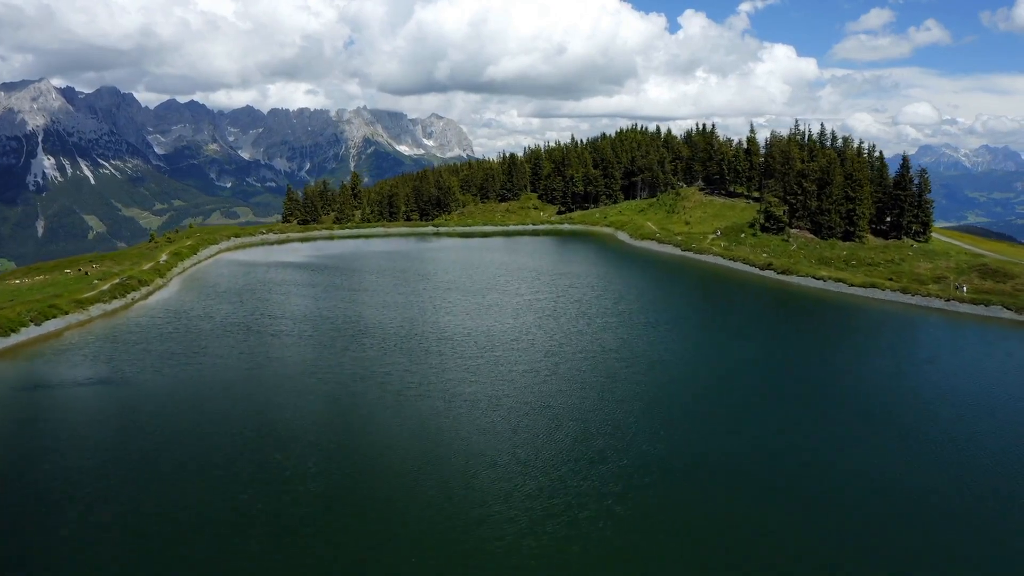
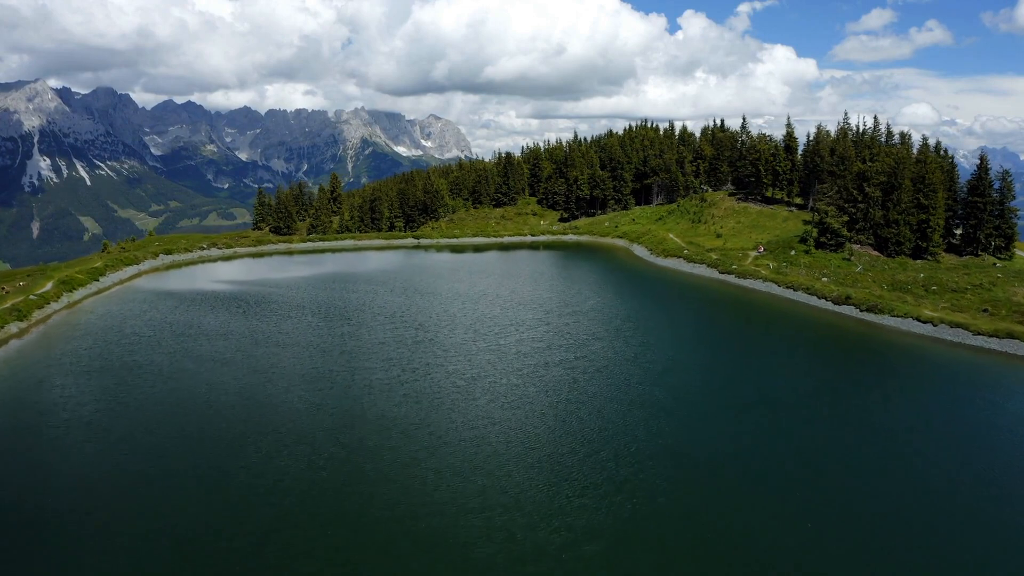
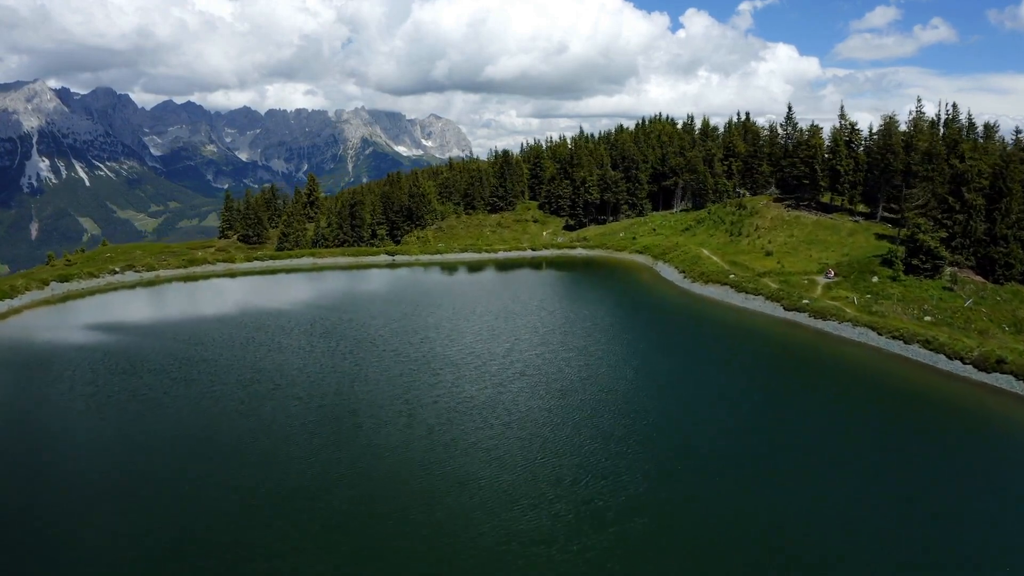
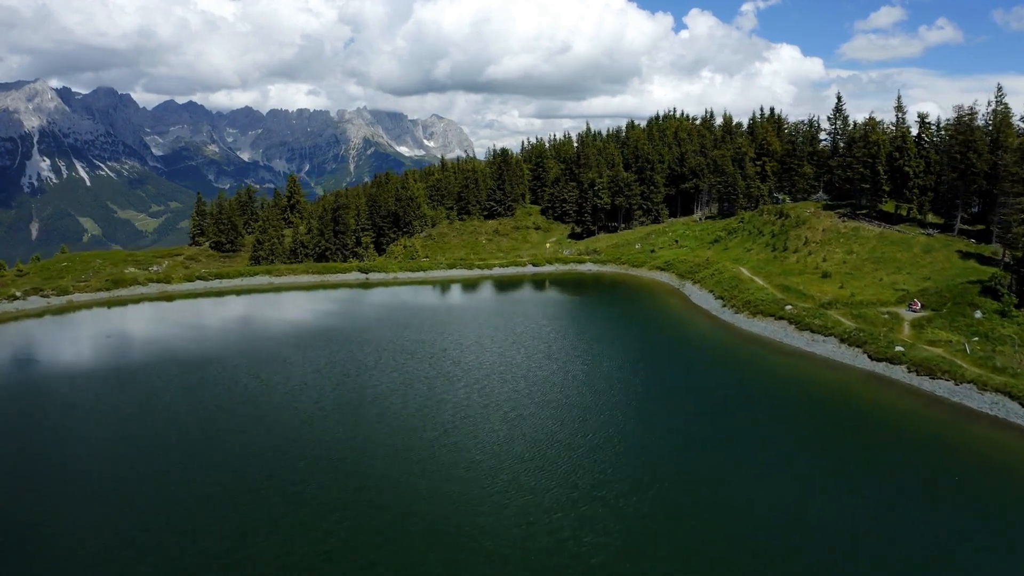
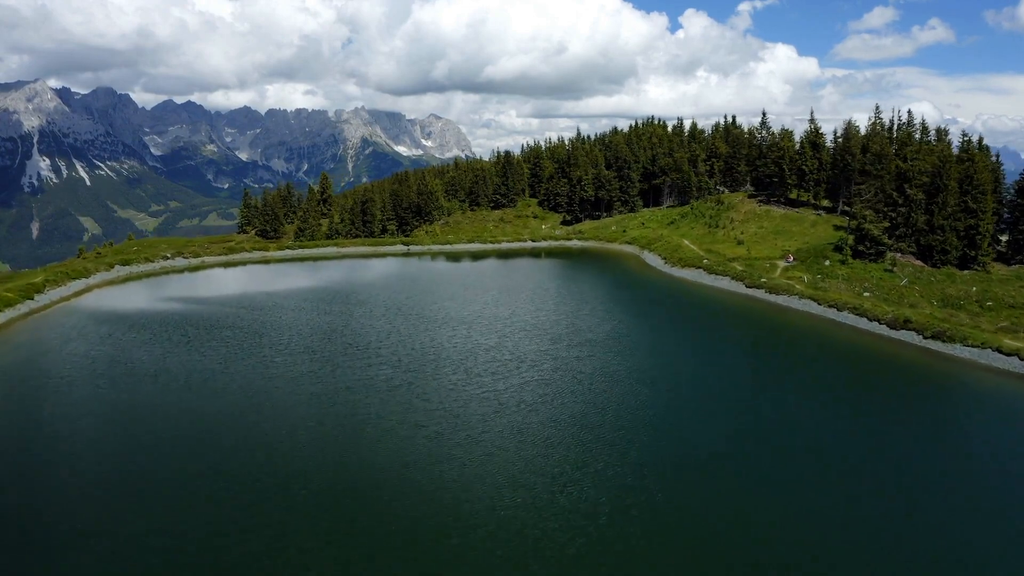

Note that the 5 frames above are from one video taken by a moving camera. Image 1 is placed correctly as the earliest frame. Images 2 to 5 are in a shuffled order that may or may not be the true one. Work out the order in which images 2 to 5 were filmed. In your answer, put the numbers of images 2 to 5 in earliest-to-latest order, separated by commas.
2, 5, 3, 4
